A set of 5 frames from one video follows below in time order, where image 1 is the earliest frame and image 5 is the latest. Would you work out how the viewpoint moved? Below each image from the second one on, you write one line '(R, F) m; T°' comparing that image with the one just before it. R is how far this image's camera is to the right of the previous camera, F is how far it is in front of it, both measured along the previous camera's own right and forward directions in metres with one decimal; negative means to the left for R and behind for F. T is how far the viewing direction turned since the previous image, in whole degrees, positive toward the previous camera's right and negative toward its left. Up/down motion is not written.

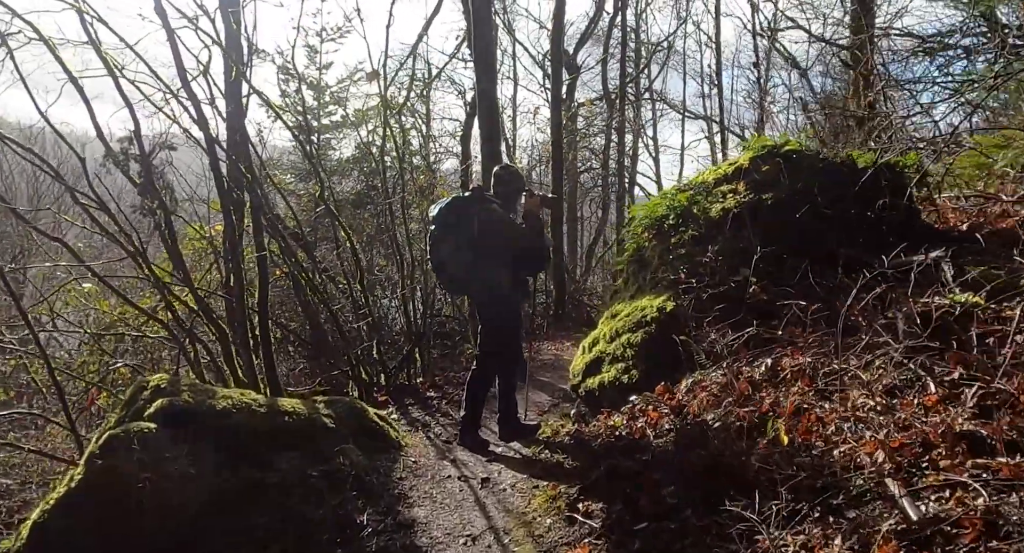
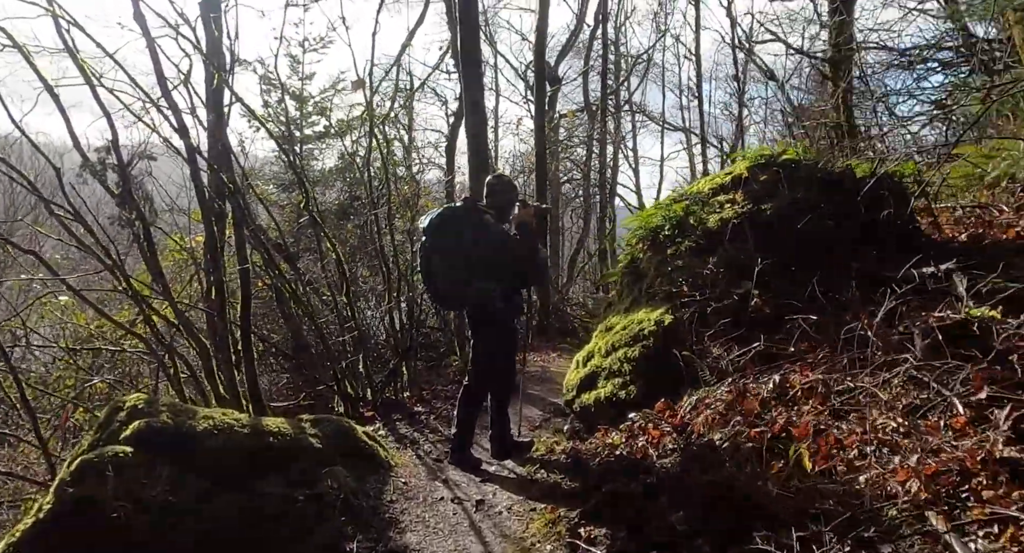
(-0.1, +0.2) m; +1°
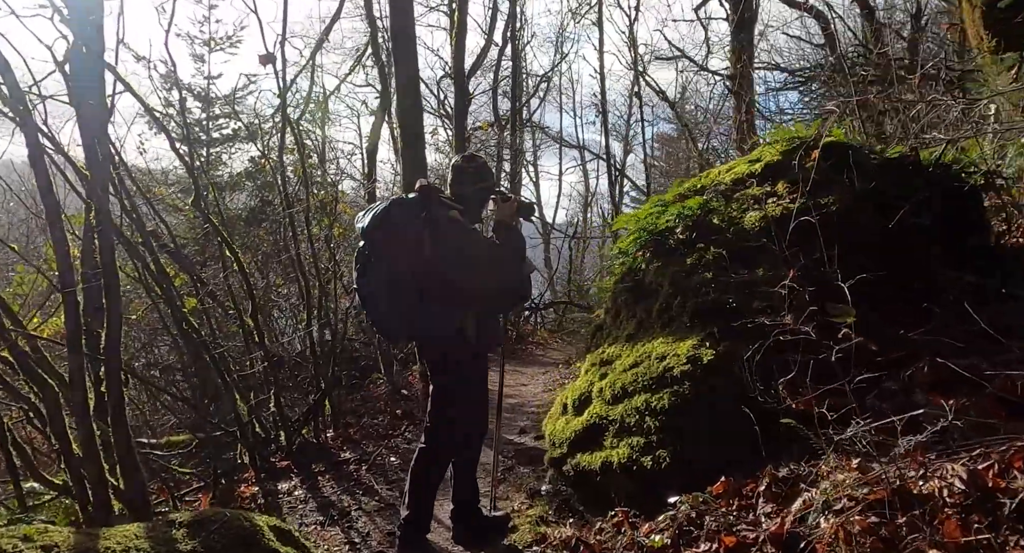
(-0.3, +1.5) m; +7°
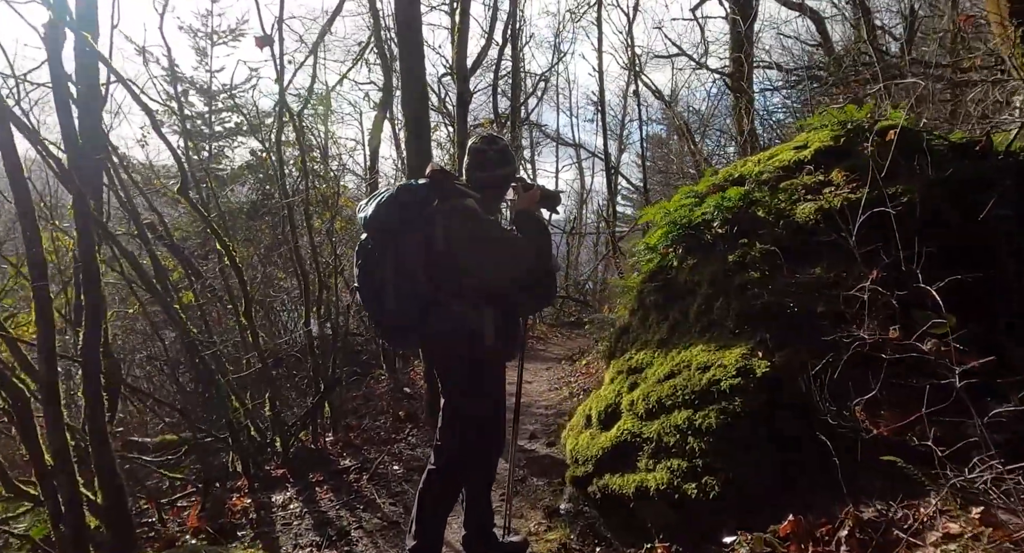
(-0.1, +0.5) m; 0°
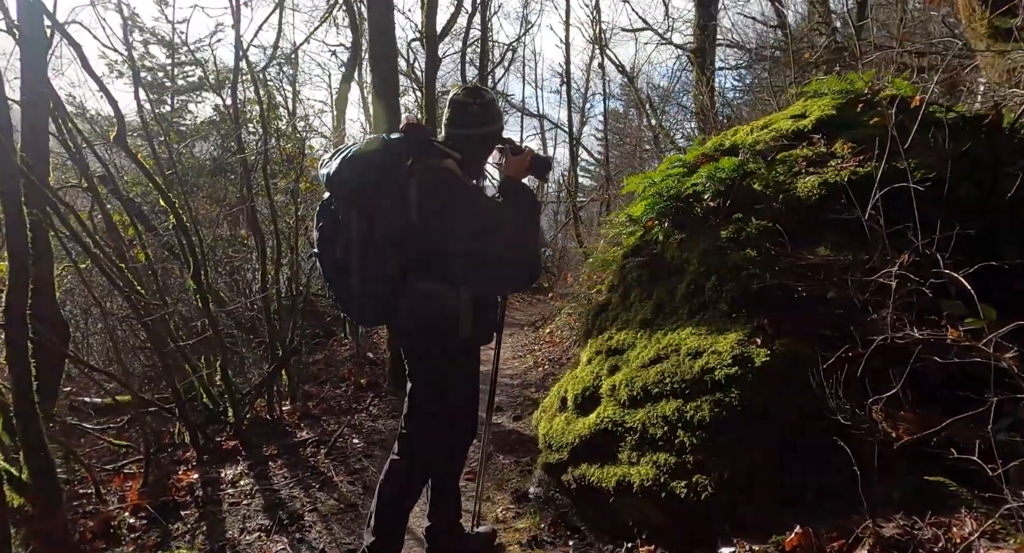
(0.0, +0.4) m; +3°
